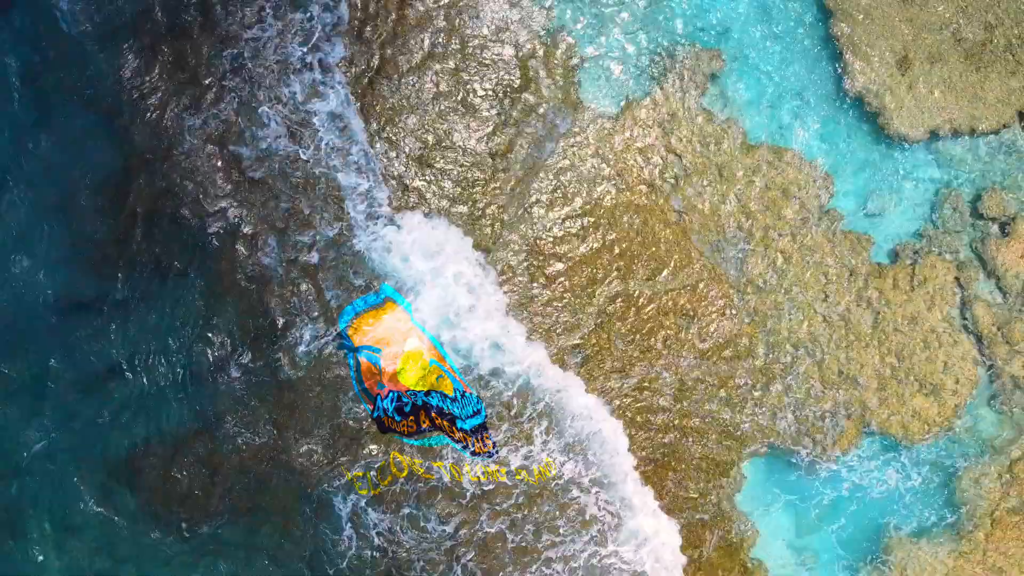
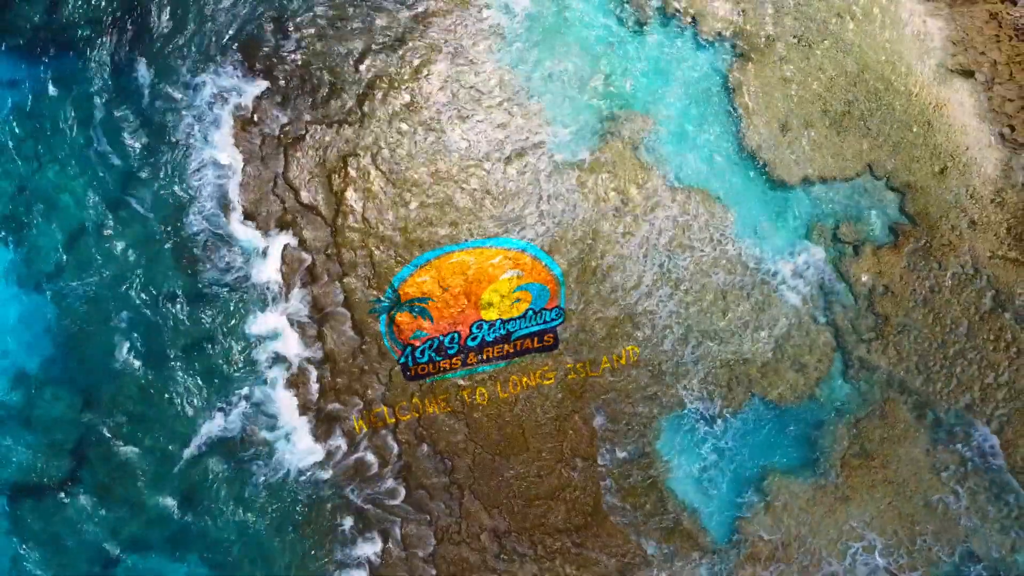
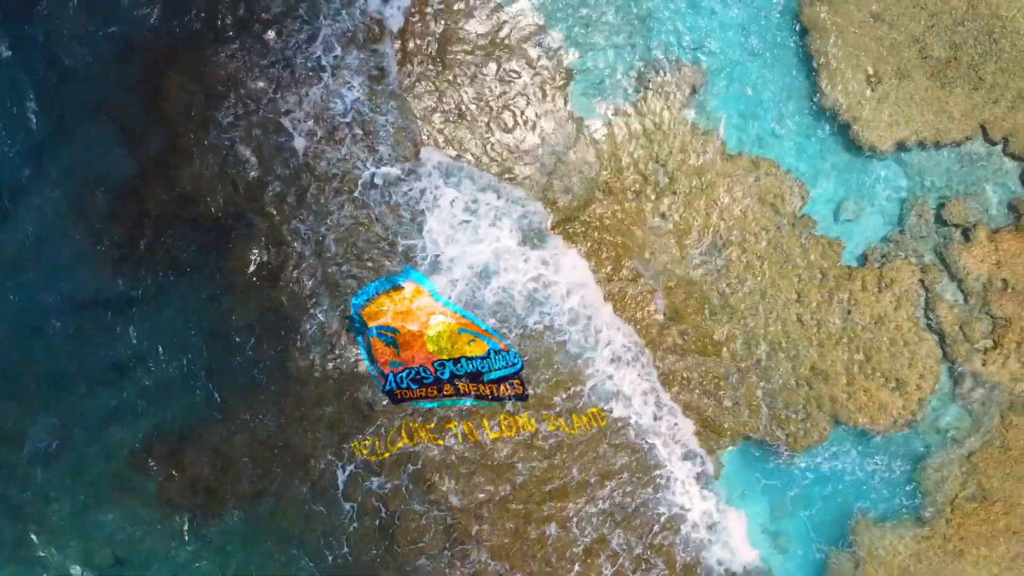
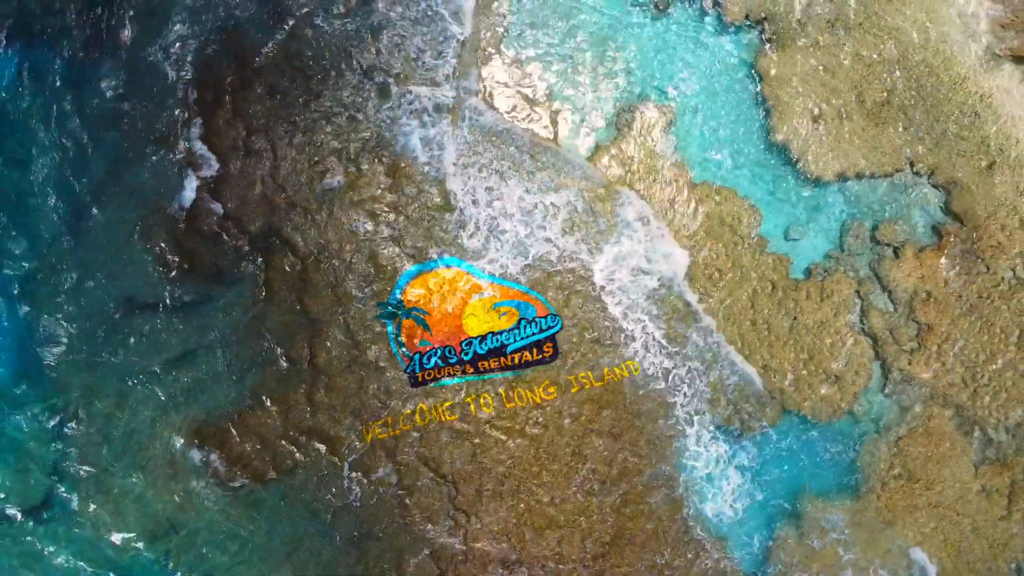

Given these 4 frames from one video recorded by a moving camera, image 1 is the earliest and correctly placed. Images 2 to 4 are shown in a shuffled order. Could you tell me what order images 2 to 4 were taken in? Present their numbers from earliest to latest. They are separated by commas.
3, 4, 2
